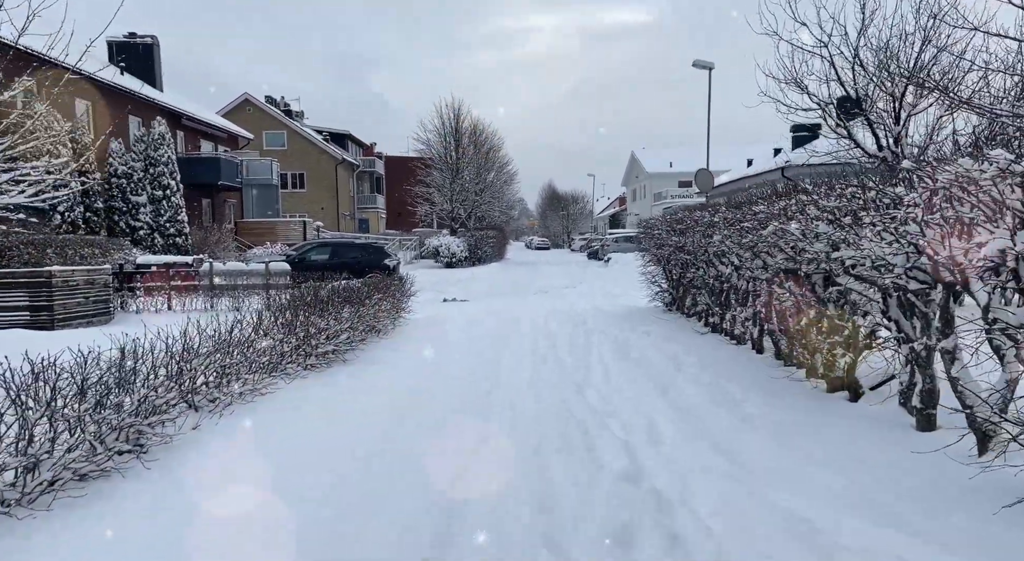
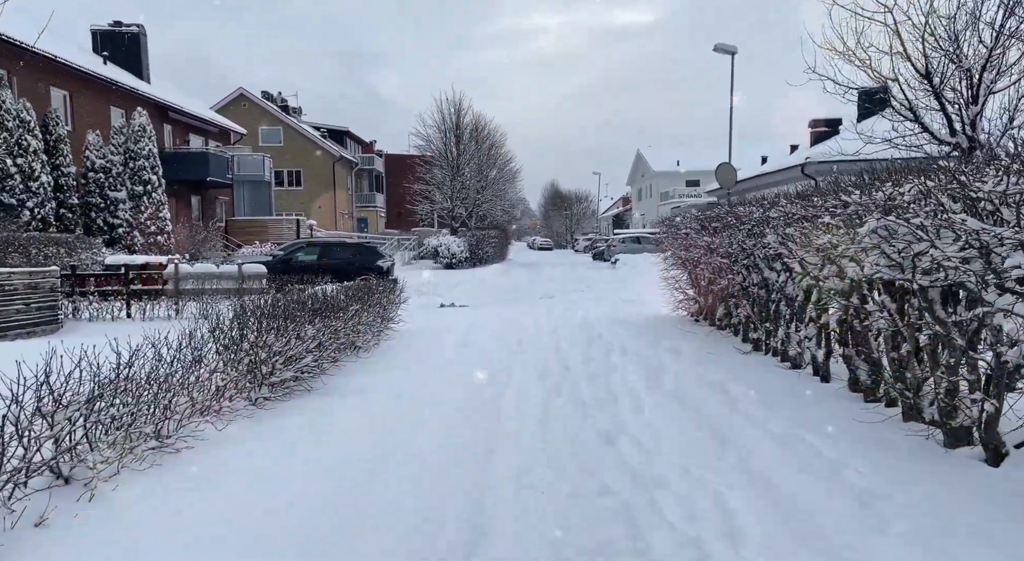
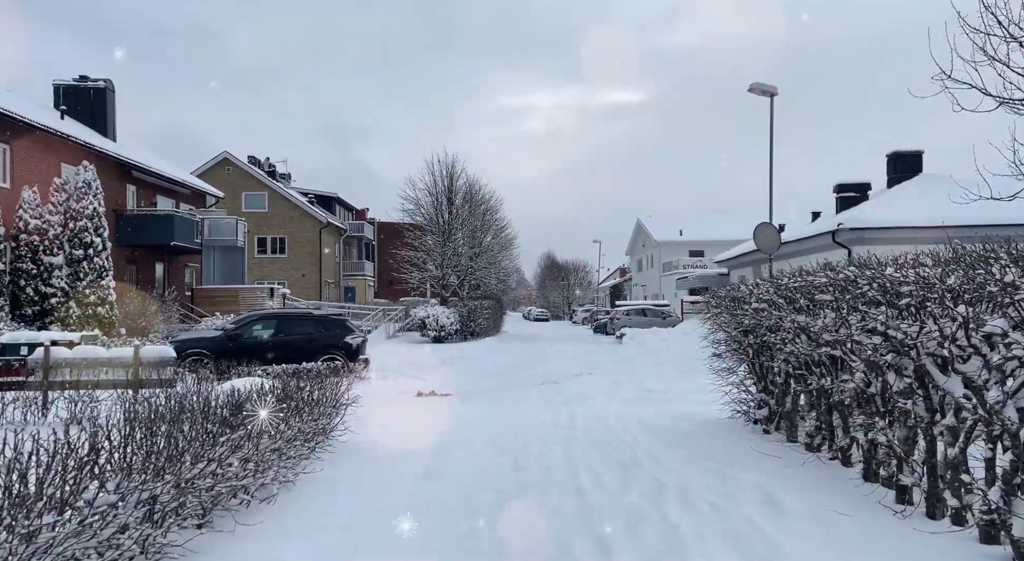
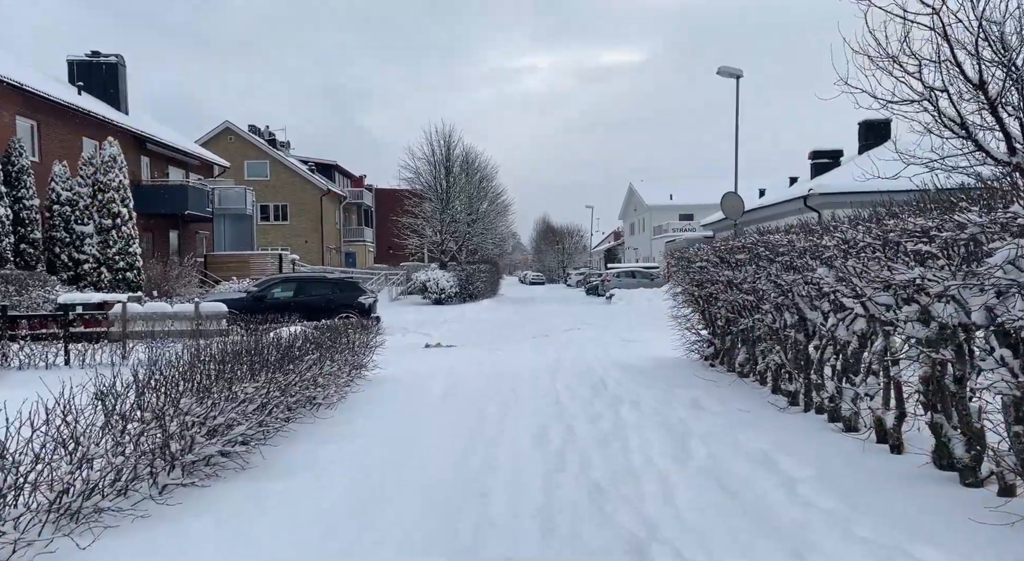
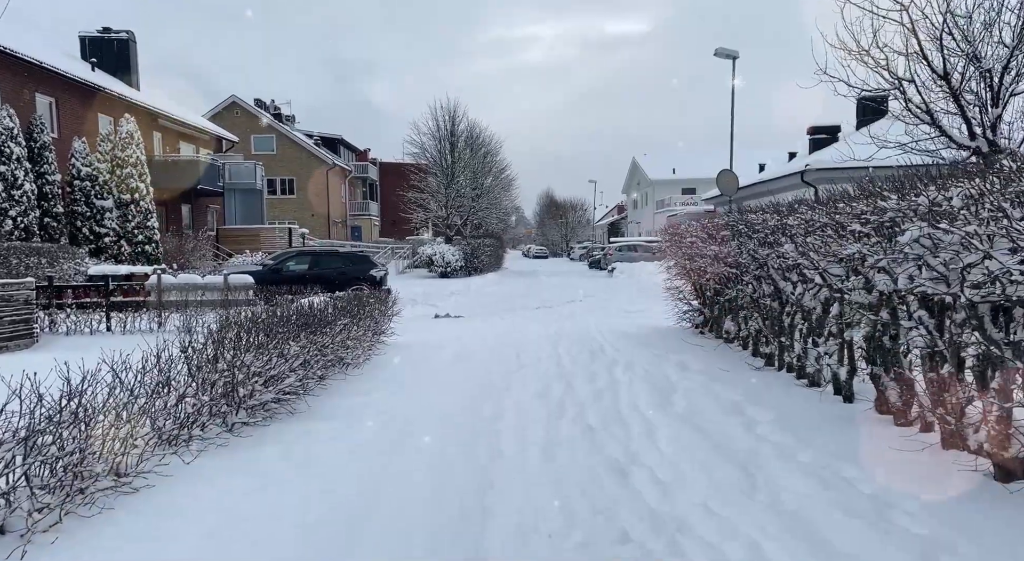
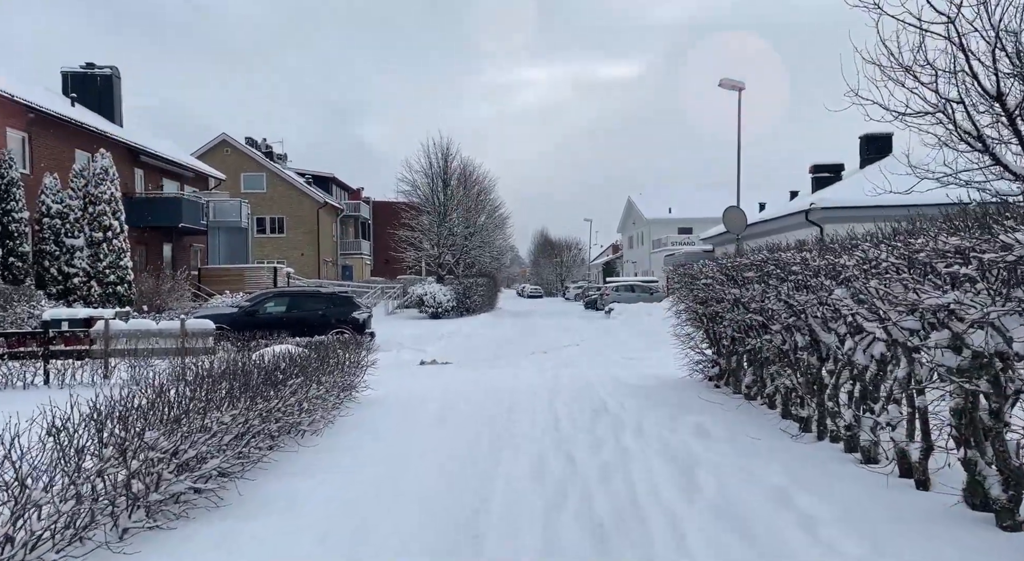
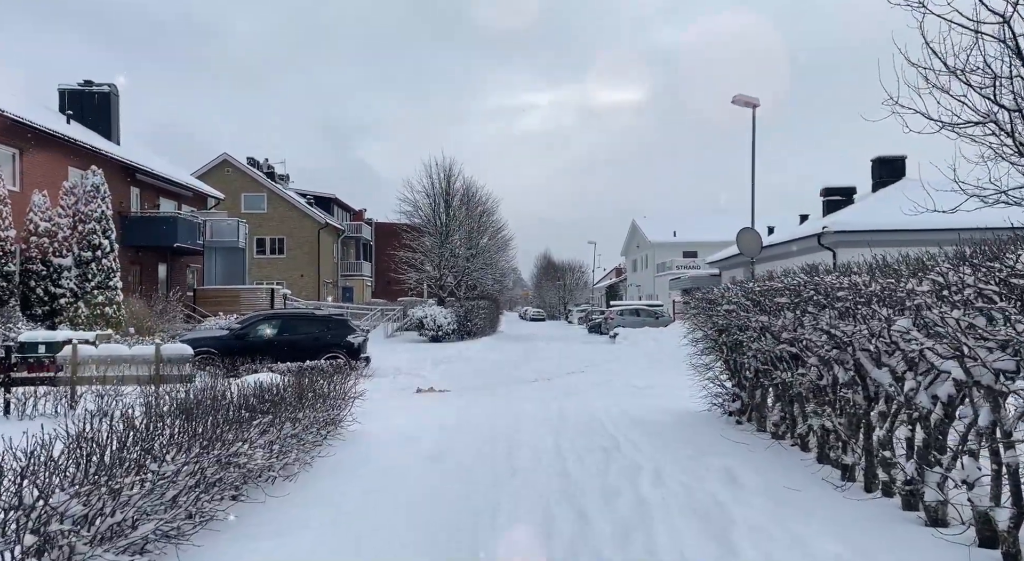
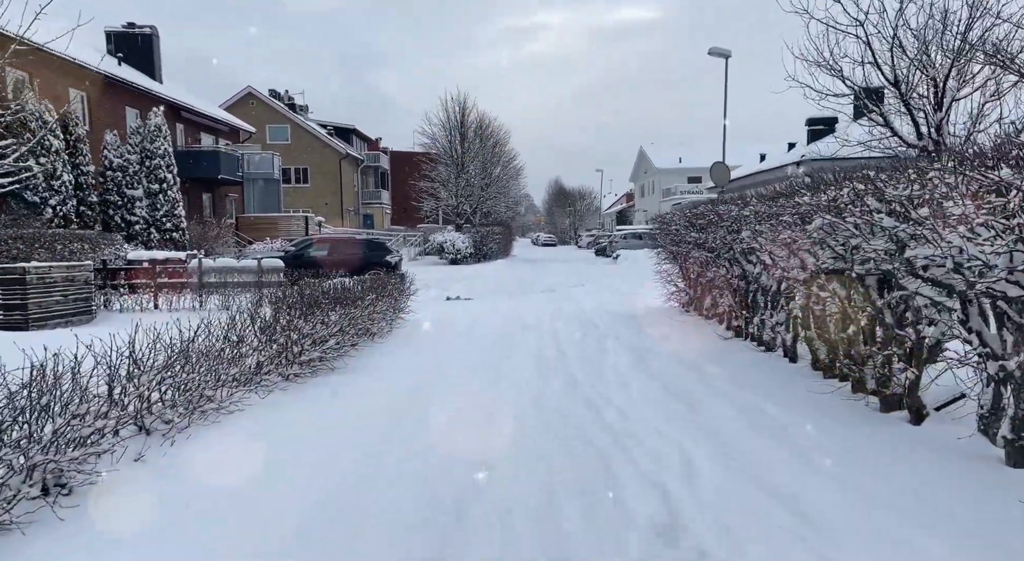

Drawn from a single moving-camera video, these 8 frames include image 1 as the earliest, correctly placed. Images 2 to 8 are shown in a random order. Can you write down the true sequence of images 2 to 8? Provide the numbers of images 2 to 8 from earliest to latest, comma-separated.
8, 2, 5, 4, 6, 7, 3
